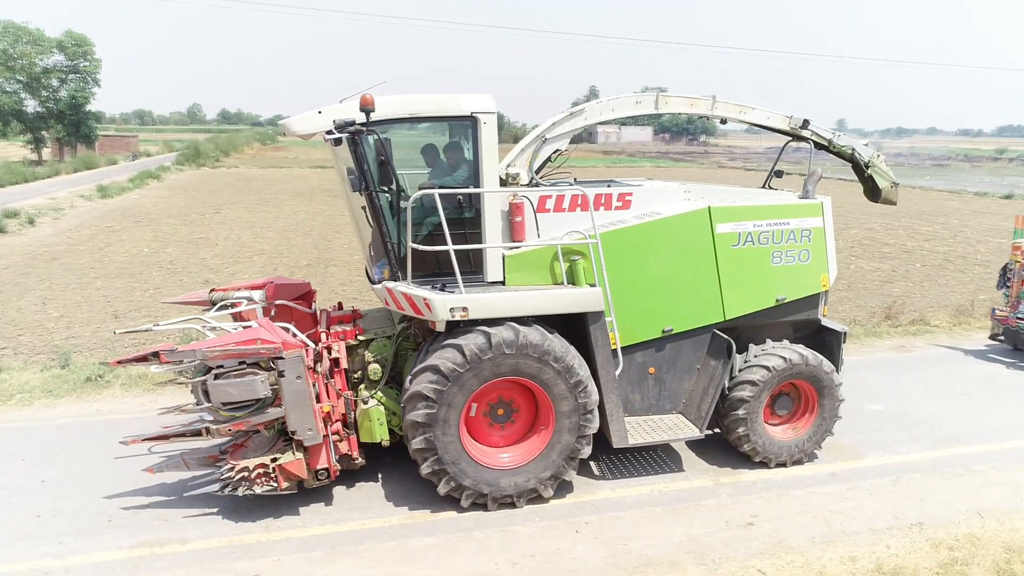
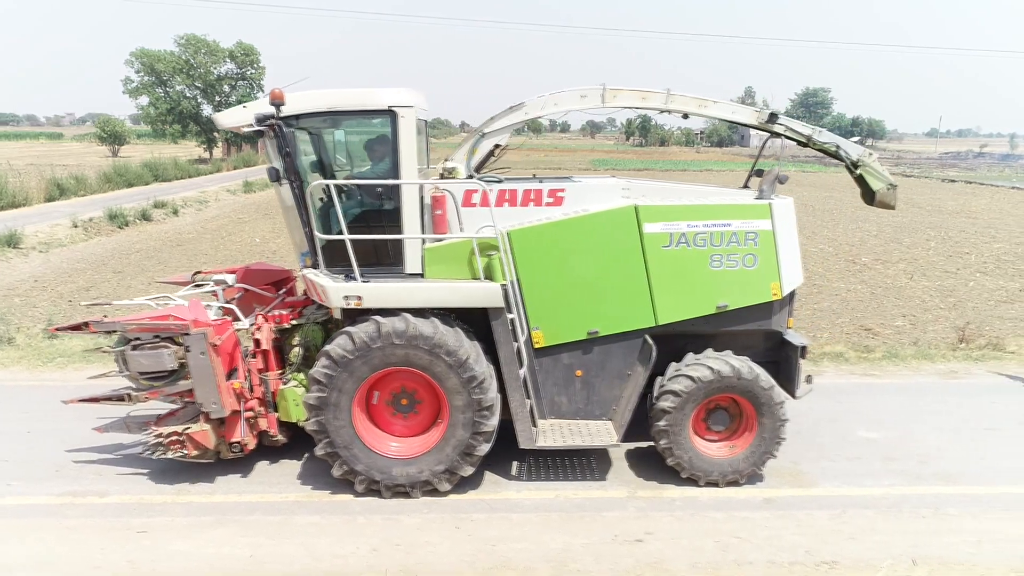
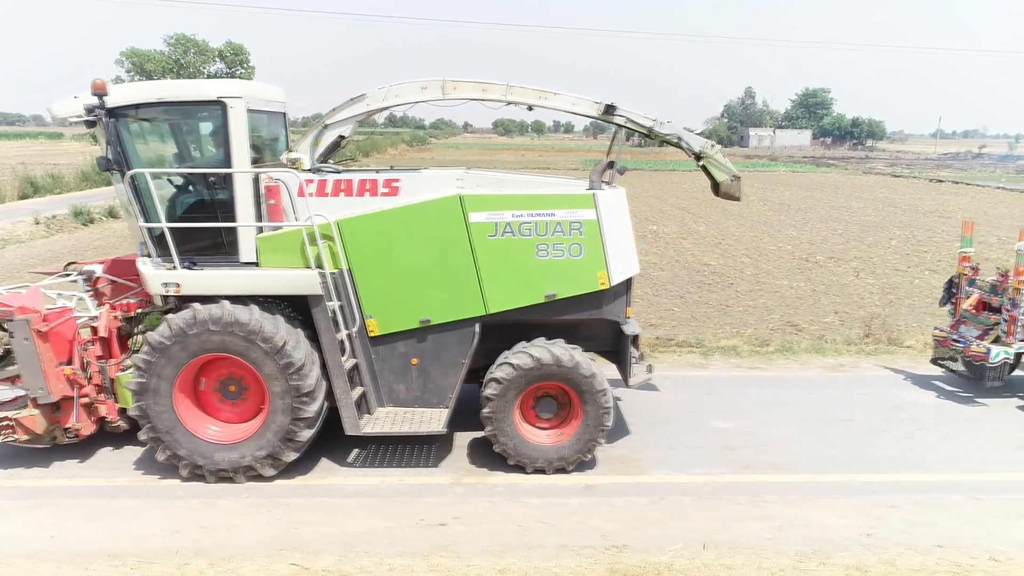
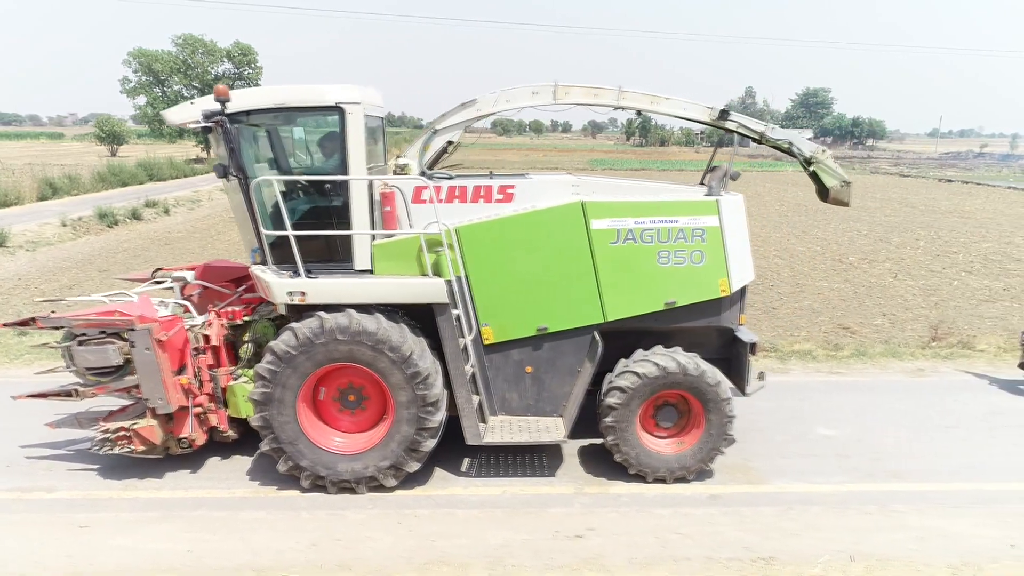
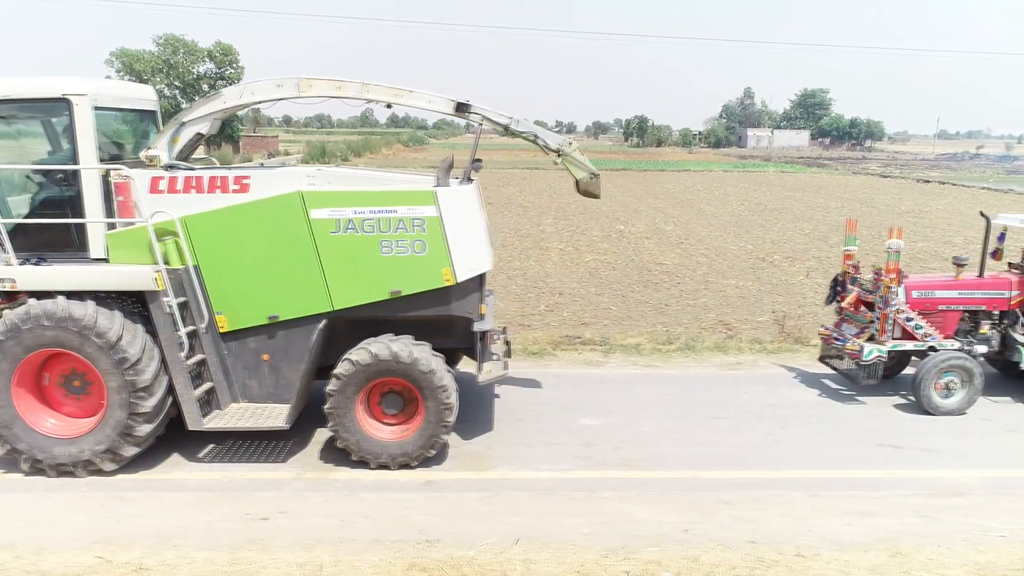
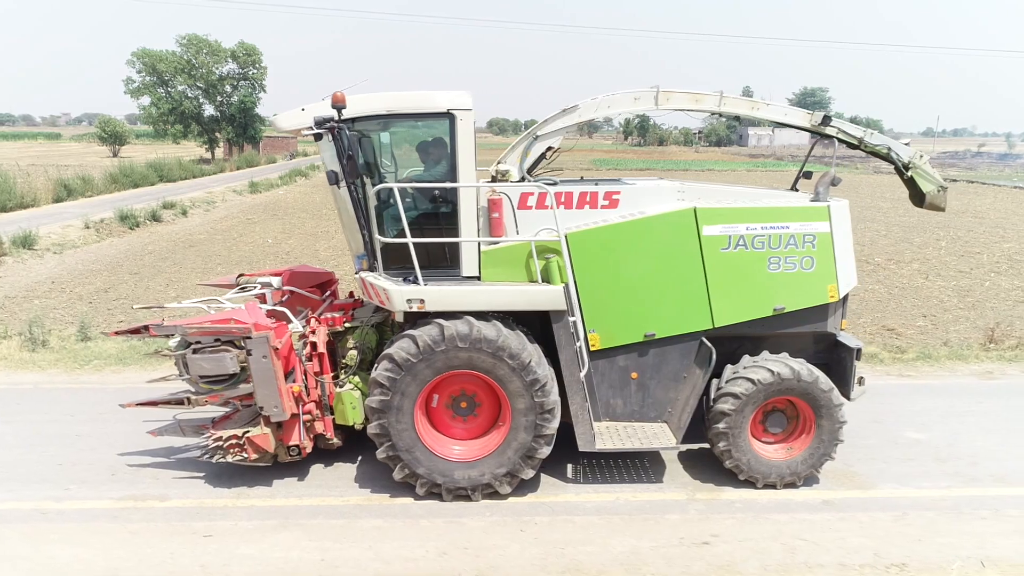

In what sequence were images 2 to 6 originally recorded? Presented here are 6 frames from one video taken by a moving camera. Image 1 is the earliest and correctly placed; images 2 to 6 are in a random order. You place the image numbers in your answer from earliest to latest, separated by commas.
6, 2, 4, 3, 5
